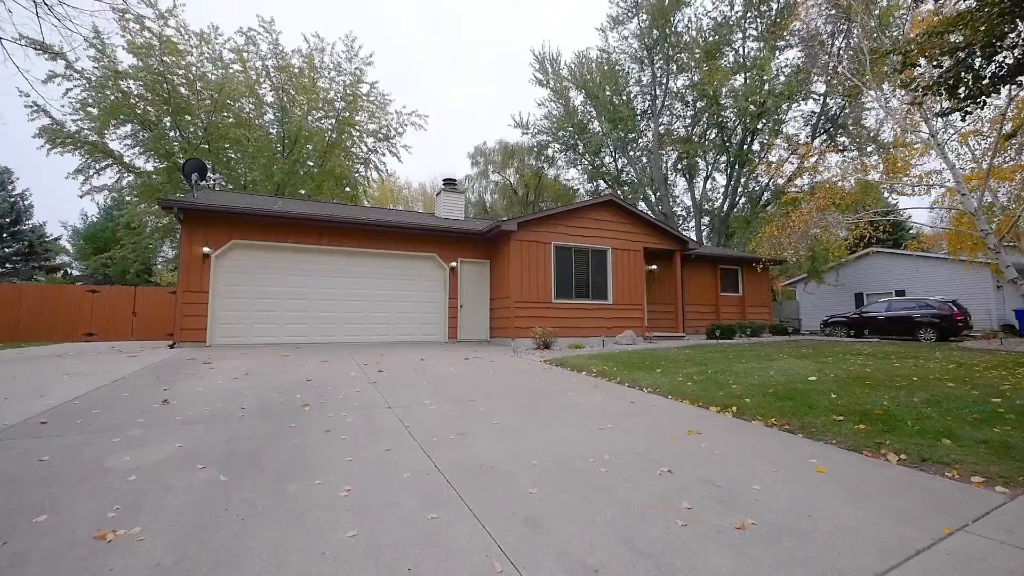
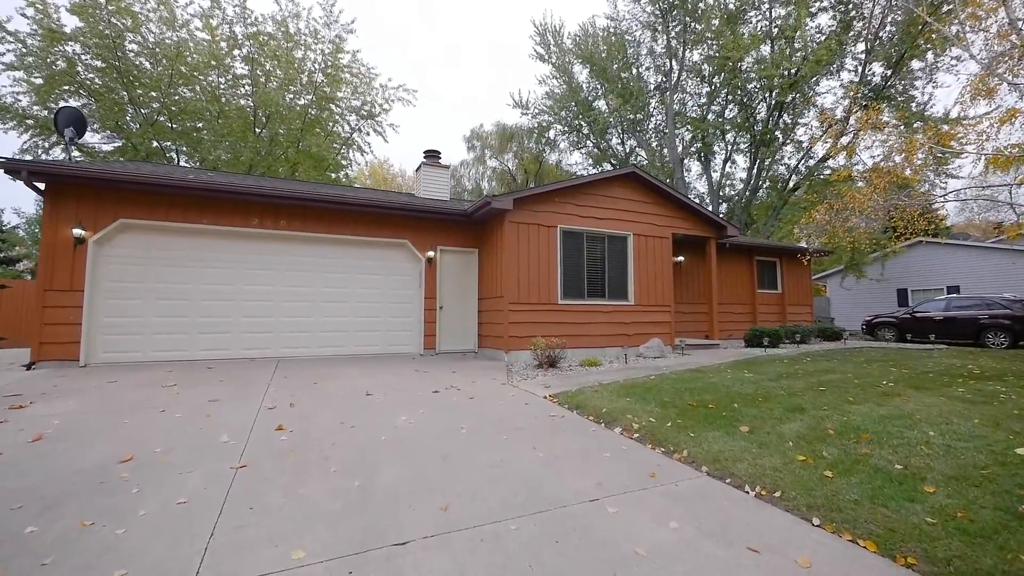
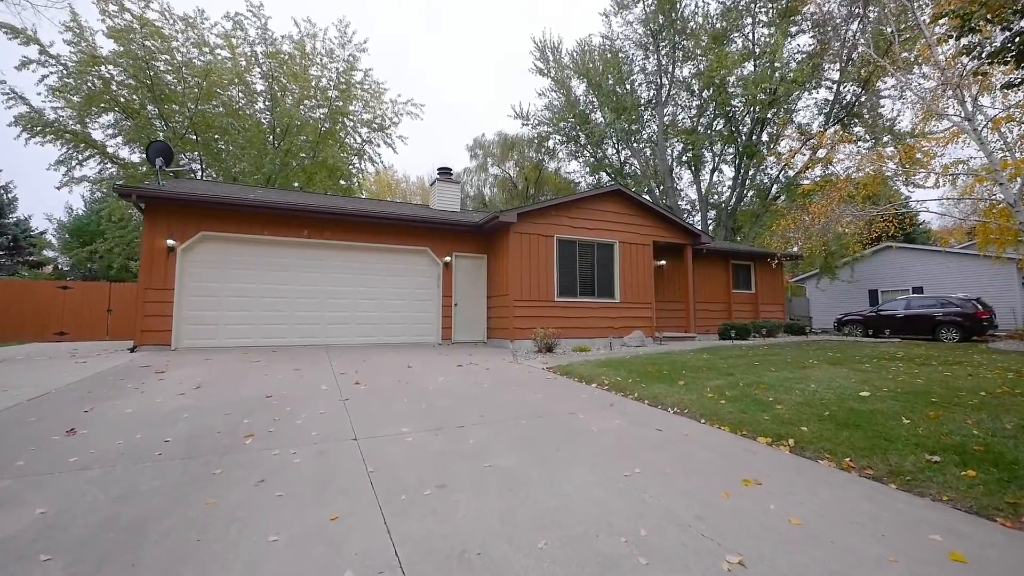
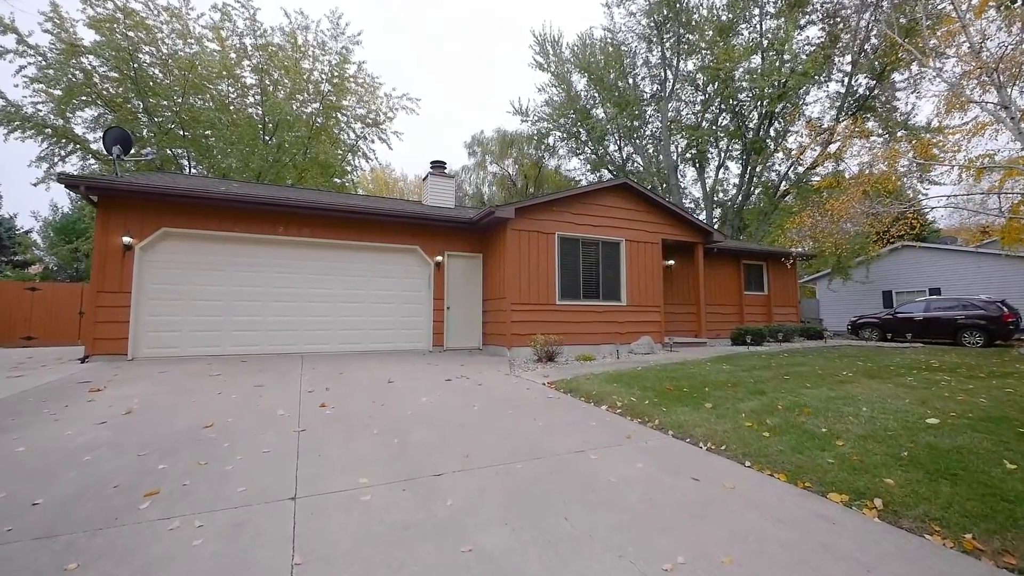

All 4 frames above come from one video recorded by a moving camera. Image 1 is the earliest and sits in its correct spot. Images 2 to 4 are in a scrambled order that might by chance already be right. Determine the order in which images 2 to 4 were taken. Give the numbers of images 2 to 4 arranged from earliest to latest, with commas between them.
3, 4, 2
